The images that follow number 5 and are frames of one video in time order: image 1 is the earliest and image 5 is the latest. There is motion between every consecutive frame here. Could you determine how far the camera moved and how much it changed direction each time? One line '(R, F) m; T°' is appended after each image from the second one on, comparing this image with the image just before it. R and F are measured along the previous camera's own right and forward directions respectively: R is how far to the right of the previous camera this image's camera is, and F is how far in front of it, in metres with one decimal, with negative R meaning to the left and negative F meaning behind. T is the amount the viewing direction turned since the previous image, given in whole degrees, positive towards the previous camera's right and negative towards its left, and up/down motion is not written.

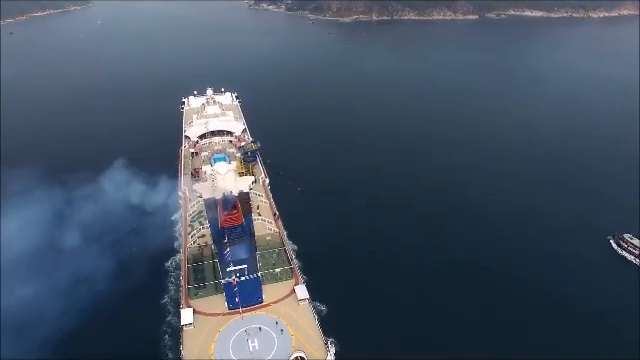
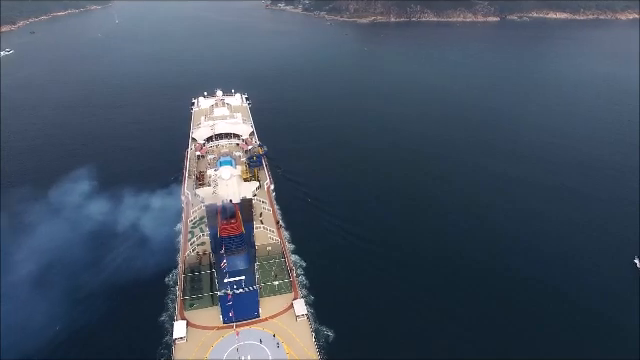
(+1.7, +3.1) m; -2°
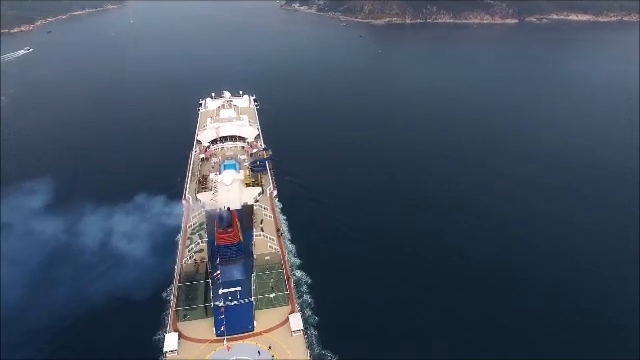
(+1.6, +2.3) m; -2°
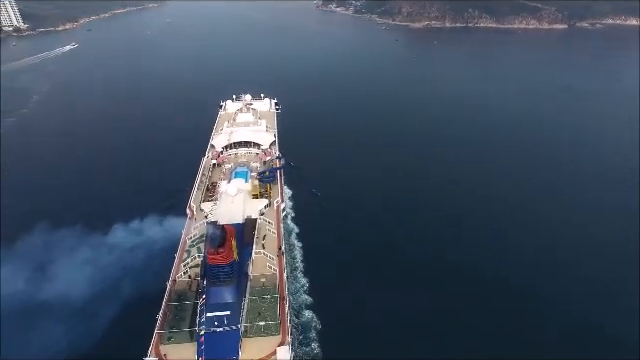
(+3.6, +4.9) m; -4°
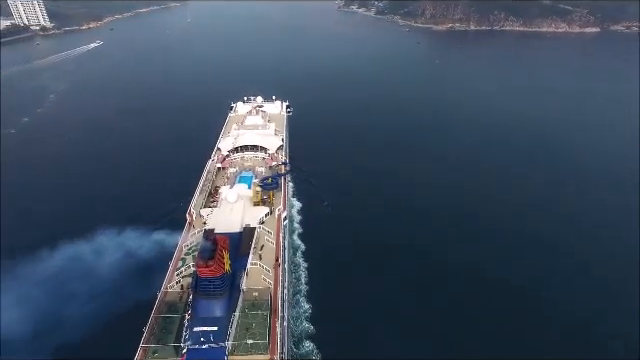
(+2.7, +3.0) m; -3°
